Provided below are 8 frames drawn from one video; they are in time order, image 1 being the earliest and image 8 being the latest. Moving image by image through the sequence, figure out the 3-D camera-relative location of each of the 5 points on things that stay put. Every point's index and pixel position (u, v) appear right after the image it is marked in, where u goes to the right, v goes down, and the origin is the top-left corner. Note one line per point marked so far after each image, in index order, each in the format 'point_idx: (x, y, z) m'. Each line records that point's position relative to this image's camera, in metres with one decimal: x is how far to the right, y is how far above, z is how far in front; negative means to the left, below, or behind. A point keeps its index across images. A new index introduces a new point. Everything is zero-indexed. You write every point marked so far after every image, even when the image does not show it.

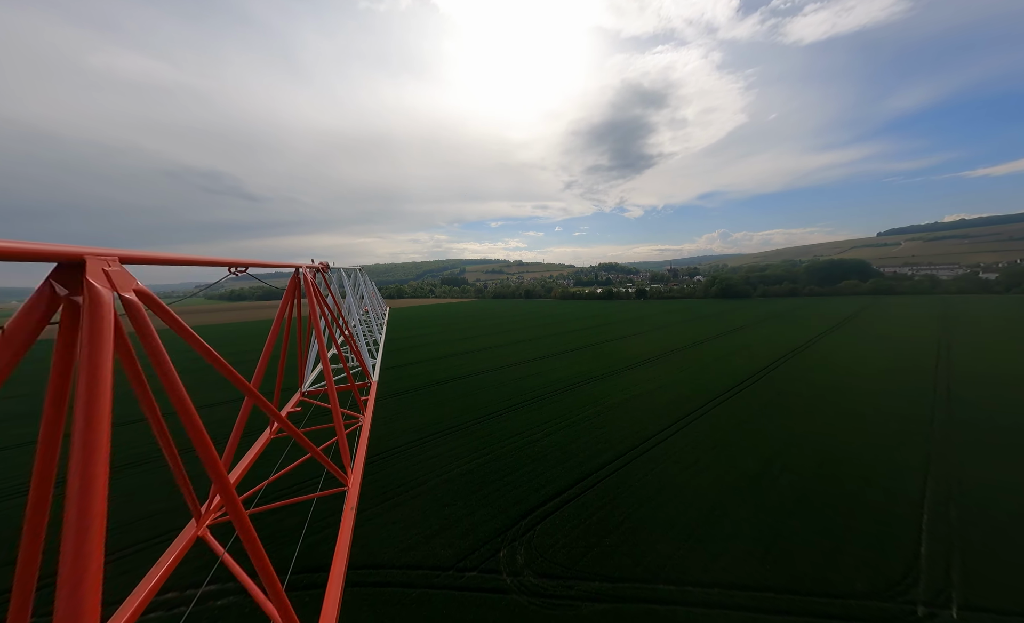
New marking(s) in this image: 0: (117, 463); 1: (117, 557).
0: (-19.8, -7.6, +14.3) m
1: (-13.4, -8.1, +9.5) m
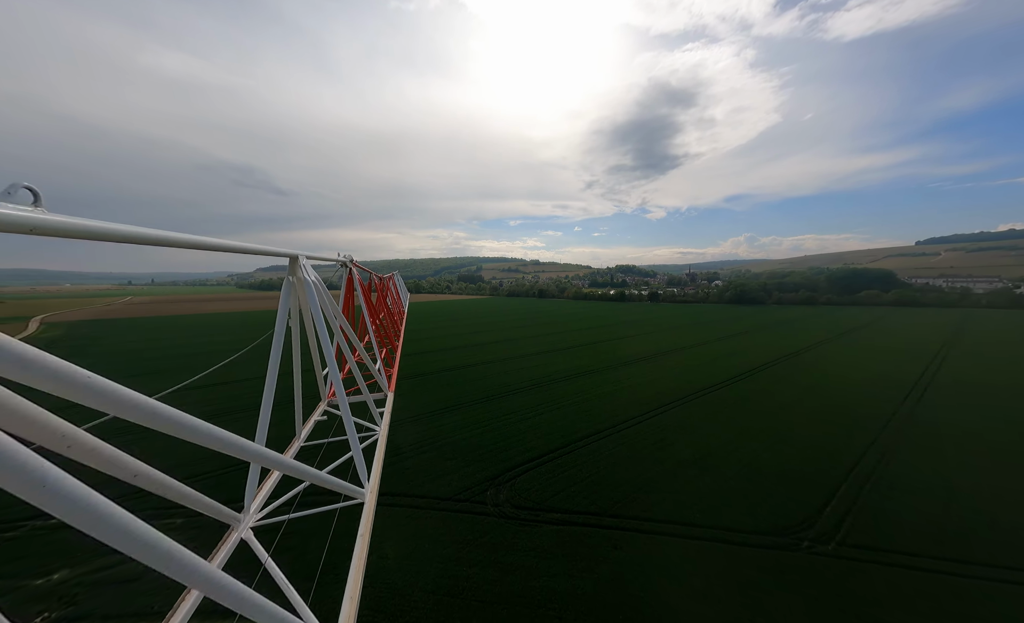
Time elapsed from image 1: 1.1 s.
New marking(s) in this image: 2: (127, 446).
0: (-20.1, -6.4, +18.1) m
1: (-14.1, -7.2, +12.9) m
2: (-20.6, -6.9, +15.3) m
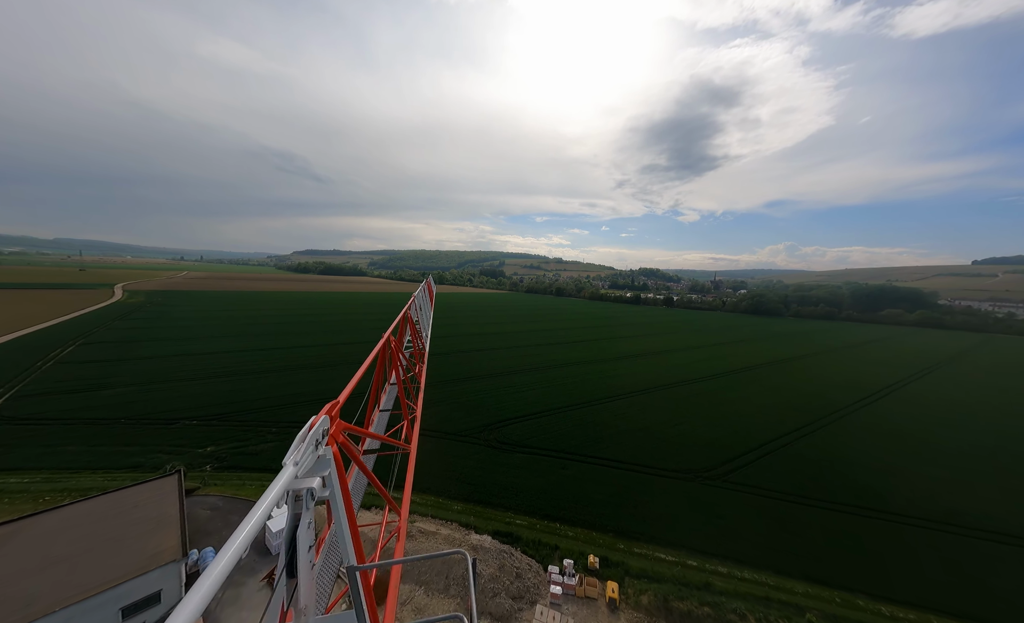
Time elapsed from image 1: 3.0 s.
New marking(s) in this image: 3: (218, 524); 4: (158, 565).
0: (-20.4, -4.4, +24.1) m
1: (-14.7, -5.6, +18.5) m
2: (-21.1, -4.9, +21.3) m
3: (-9.2, -6.6, +9.3) m
4: (-8.0, -5.8, +6.8) m
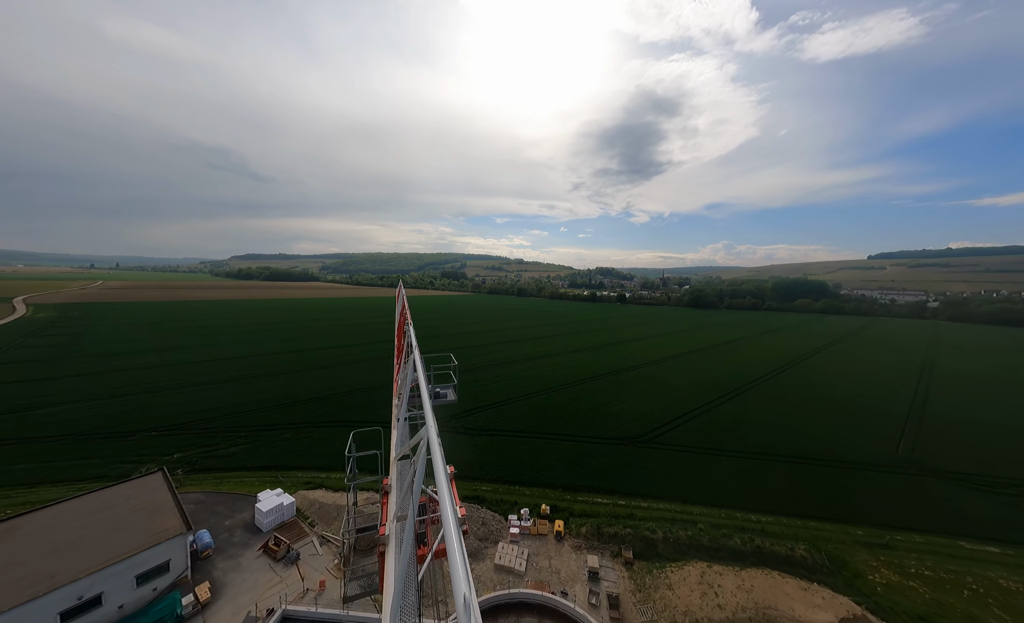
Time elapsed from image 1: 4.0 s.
0: (-23.4, -5.2, +23.4) m
1: (-17.1, -6.1, +18.6) m
2: (-23.7, -5.7, +20.6) m
3: (-10.4, -6.9, +10.1) m
4: (-9.0, -6.0, +7.8) m
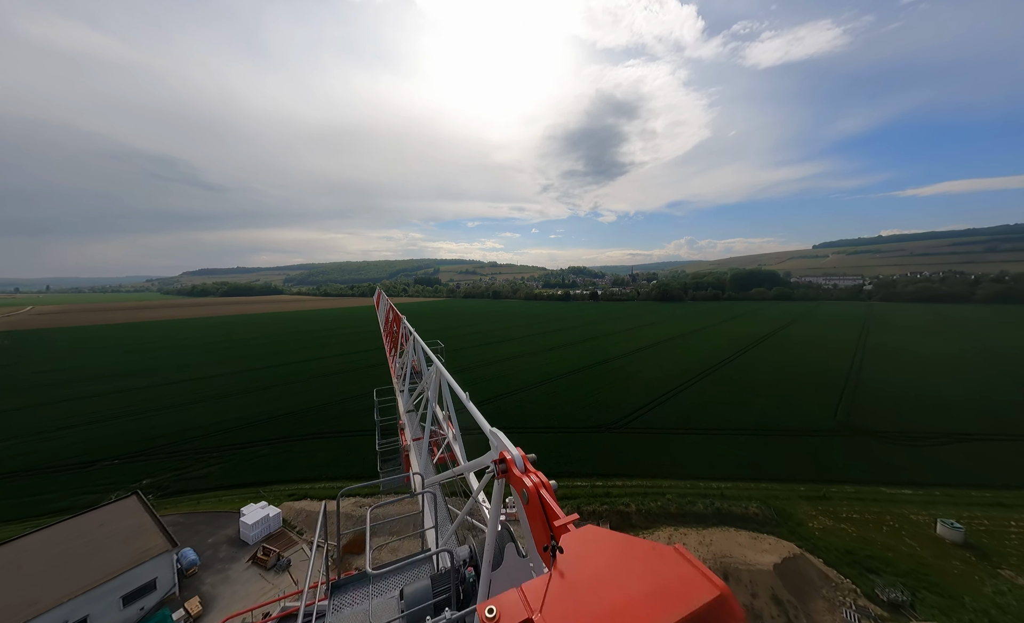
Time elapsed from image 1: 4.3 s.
0: (-25.0, -6.6, +22.3) m
1: (-18.3, -7.2, +17.9) m
2: (-25.1, -7.1, +19.4) m
3: (-10.9, -7.4, +10.0) m
4: (-9.4, -6.5, +7.8) m
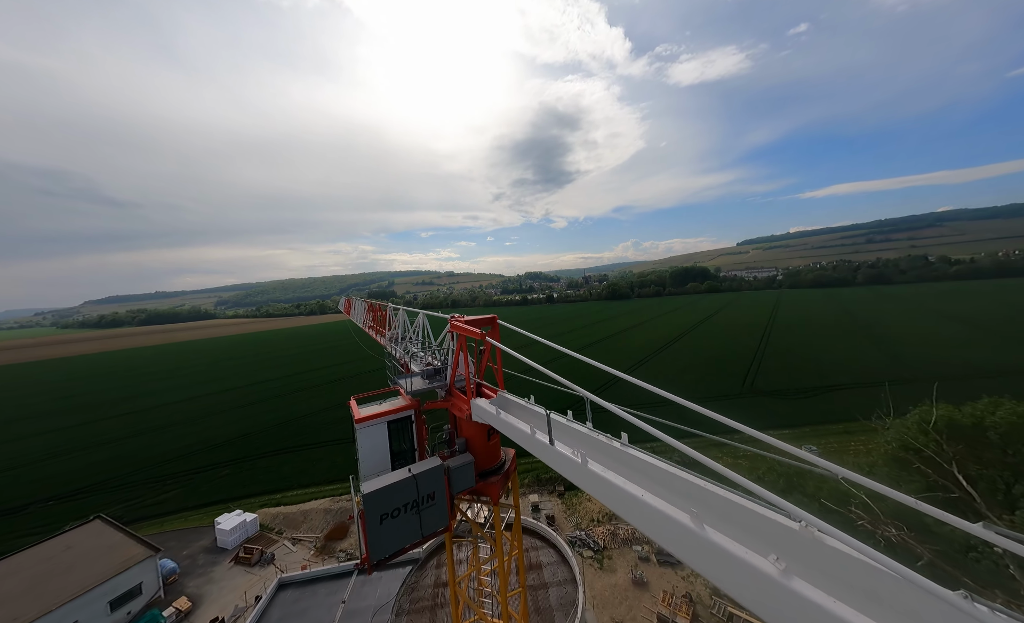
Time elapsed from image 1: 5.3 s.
0: (-27.6, -8.7, +20.5) m
1: (-20.4, -8.6, +17.0) m
2: (-27.3, -9.1, +17.6) m
3: (-12.1, -8.1, +10.2) m
4: (-10.4, -7.0, +8.2) m
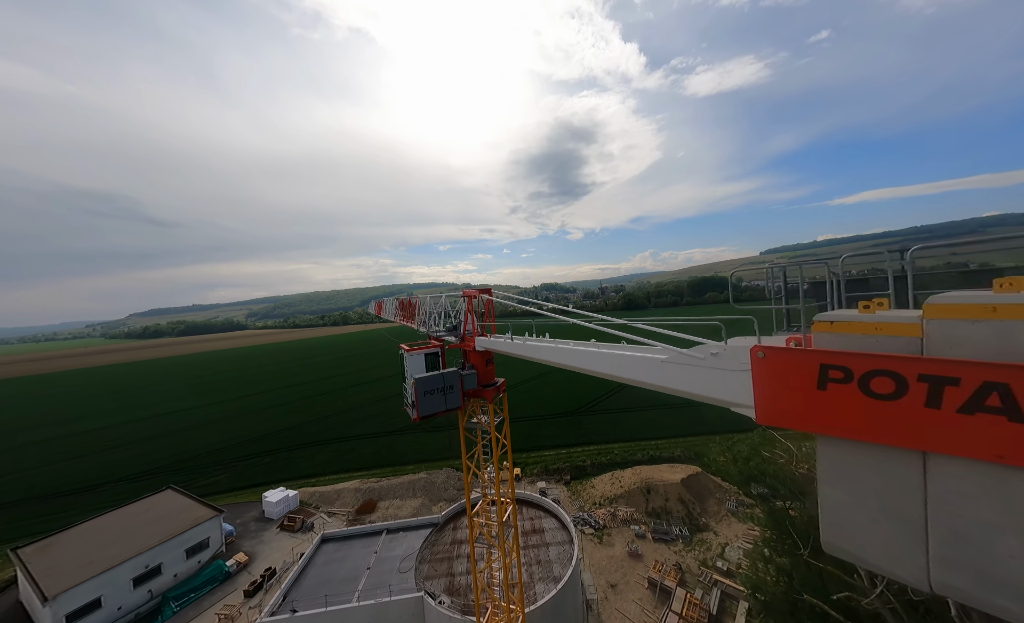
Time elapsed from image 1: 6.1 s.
0: (-26.7, -9.1, +22.9) m
1: (-19.7, -8.9, +19.1) m
2: (-26.5, -9.4, +20.1) m
3: (-11.7, -8.2, +11.8) m
4: (-10.1, -7.0, +9.8) m
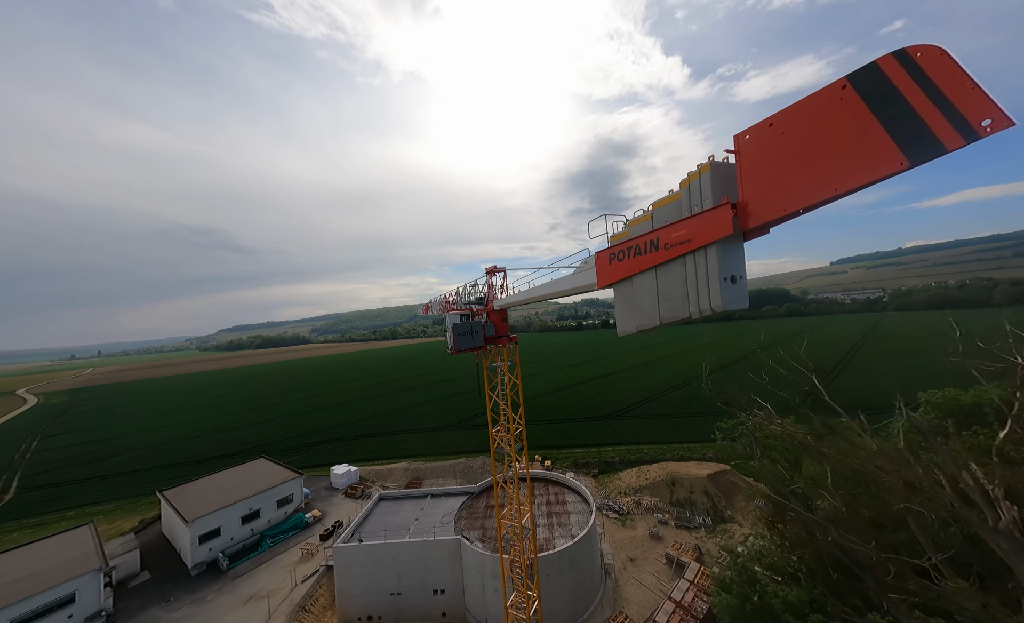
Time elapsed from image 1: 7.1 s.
0: (-23.7, -9.9, +27.2) m
1: (-17.2, -9.5, +22.5) m
2: (-23.9, -10.0, +24.4) m
3: (-10.4, -8.3, +14.3) m
4: (-9.0, -6.9, +12.1) m
